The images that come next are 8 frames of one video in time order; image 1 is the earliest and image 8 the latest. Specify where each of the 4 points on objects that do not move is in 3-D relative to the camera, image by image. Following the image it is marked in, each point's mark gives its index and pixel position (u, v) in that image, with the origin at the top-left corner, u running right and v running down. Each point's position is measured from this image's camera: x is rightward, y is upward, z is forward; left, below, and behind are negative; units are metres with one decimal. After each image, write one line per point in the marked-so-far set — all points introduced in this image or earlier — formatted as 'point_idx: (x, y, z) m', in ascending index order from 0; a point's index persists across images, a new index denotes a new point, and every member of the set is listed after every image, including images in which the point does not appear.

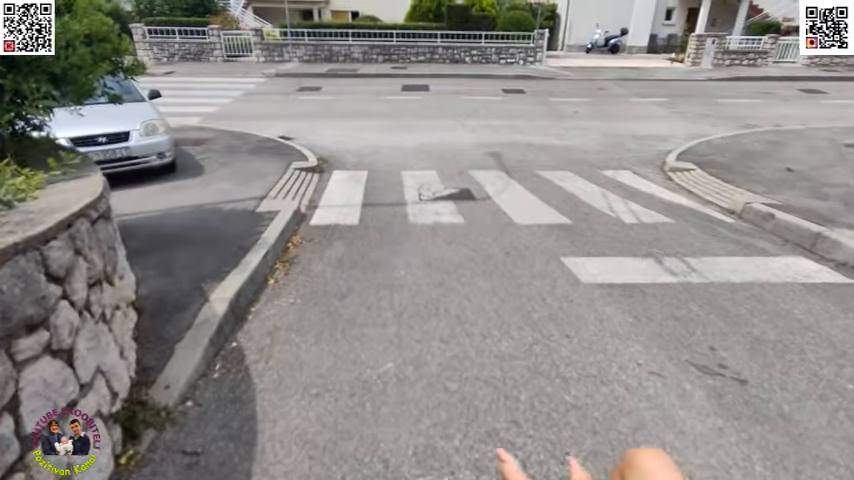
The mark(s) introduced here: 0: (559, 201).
0: (+1.9, +0.6, +7.3) m
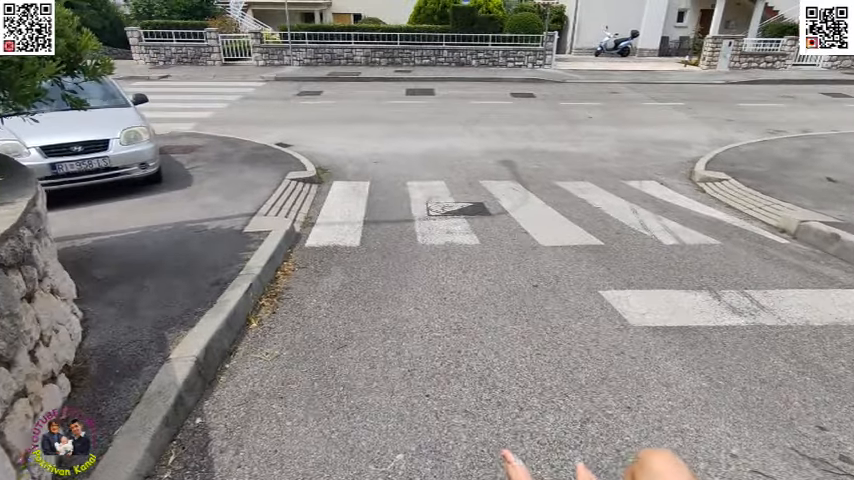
0: (+2.1, +0.3, +6.6) m
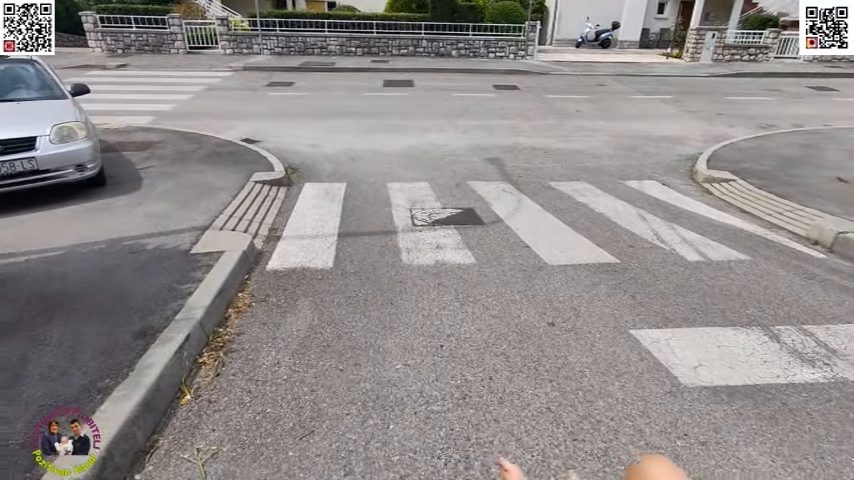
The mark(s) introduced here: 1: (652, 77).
0: (+1.9, +0.2, +5.8) m
1: (+8.7, +6.3, +19.3) m
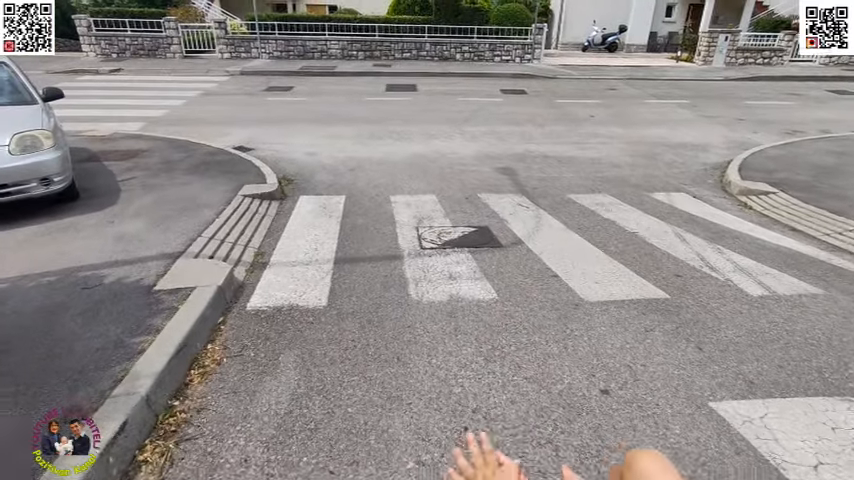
0: (+2.0, -0.1, +5.1) m
1: (+8.9, +6.0, +18.6) m
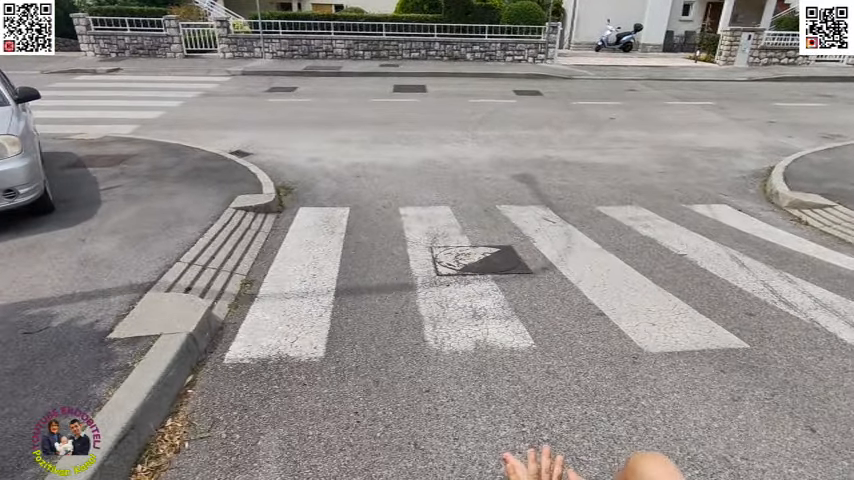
0: (+2.1, -0.3, +4.3) m
1: (+9.2, +5.7, +17.8) m
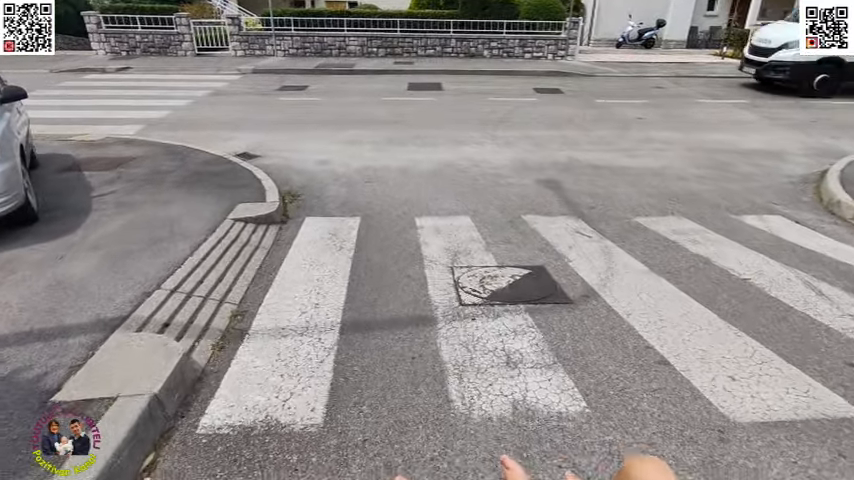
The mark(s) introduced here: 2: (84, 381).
0: (+2.3, -0.5, +3.6) m
1: (+9.7, +5.5, +16.9) m
2: (-1.6, -0.7, +2.4) m
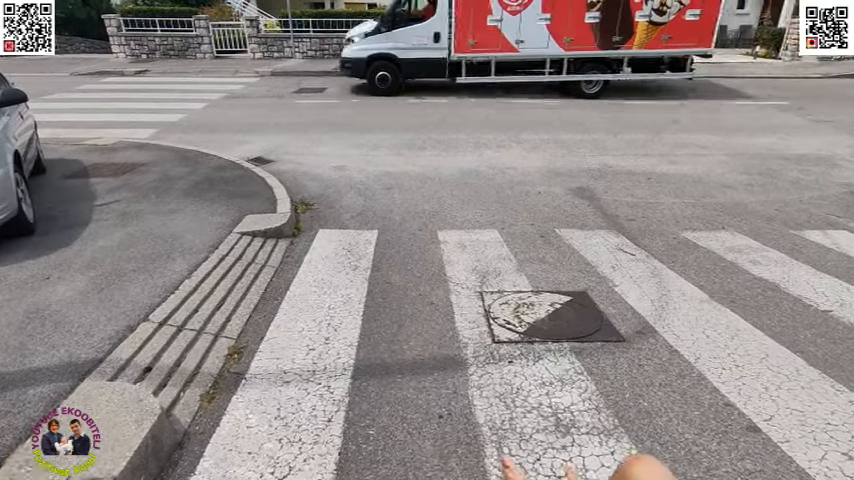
0: (+2.5, -0.7, +3.0) m
1: (+10.4, +5.2, +16.0) m
2: (-1.5, -0.8, +1.9) m
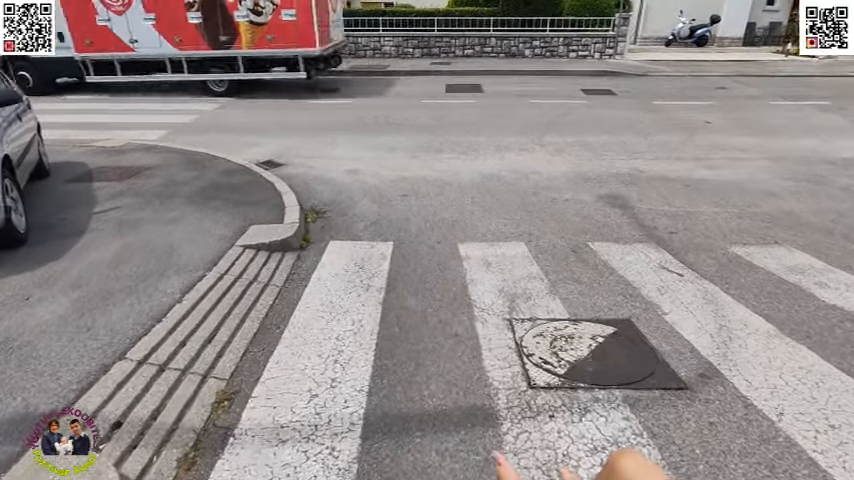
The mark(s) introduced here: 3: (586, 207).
0: (+2.6, -0.8, +2.5) m
1: (+11.0, +5.0, +15.2) m
2: (-1.4, -1.0, +1.5) m
3: (+2.0, +0.4, +6.2) m
